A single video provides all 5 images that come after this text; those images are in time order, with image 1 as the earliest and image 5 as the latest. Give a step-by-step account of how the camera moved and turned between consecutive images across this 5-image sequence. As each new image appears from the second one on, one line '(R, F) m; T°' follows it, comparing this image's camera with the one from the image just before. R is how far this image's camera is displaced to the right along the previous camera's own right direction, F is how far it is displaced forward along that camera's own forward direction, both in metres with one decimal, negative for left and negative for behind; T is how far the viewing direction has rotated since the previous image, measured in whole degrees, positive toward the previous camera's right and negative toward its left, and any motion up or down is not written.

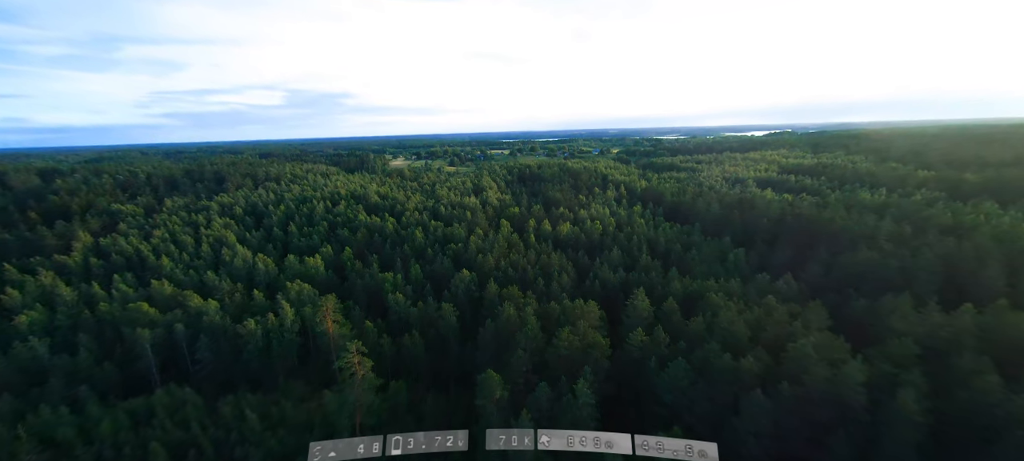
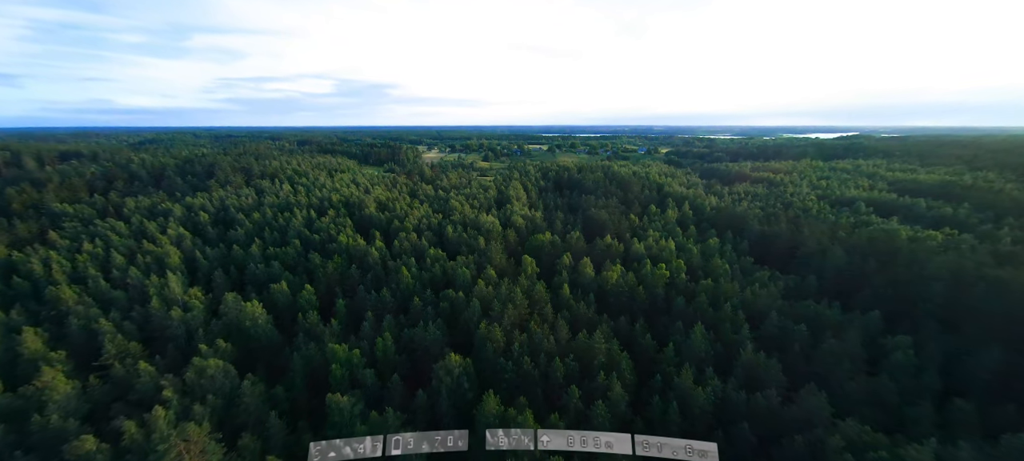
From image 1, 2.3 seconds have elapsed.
(+0.5, +14.3) m; -5°
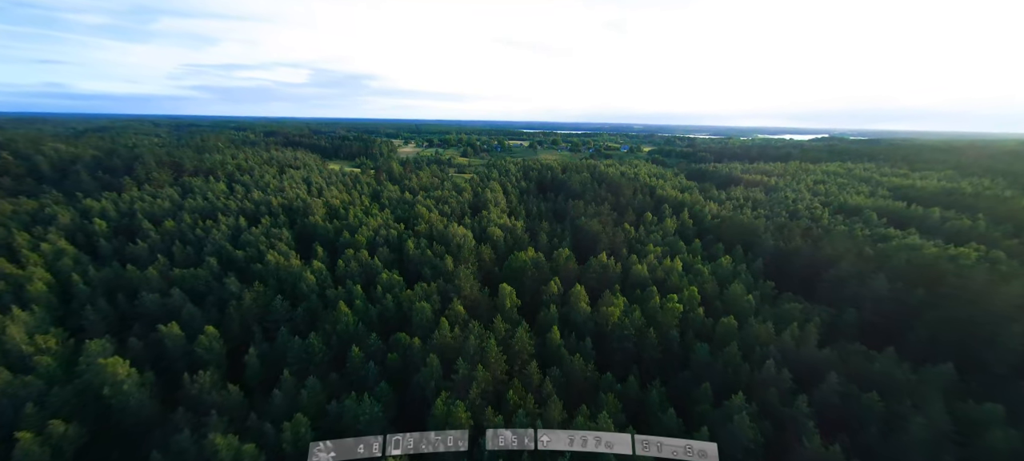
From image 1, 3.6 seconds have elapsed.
(+0.6, +7.6) m; +3°
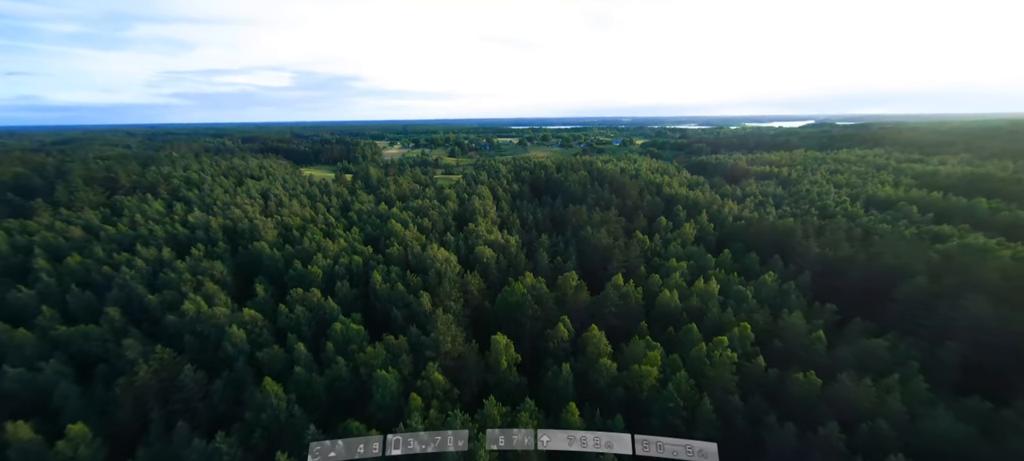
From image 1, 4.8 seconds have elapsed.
(+0.1, +7.2) m; +1°
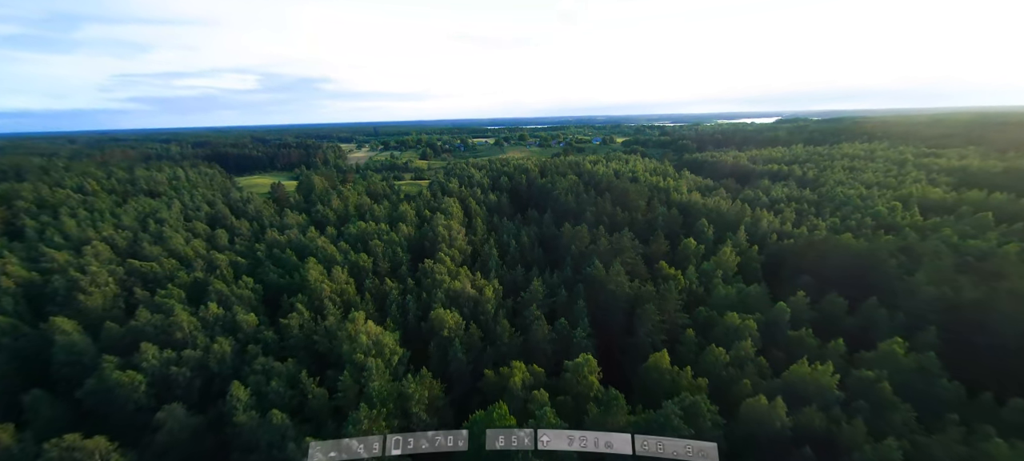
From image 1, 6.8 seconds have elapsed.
(+0.4, +11.9) m; +3°
